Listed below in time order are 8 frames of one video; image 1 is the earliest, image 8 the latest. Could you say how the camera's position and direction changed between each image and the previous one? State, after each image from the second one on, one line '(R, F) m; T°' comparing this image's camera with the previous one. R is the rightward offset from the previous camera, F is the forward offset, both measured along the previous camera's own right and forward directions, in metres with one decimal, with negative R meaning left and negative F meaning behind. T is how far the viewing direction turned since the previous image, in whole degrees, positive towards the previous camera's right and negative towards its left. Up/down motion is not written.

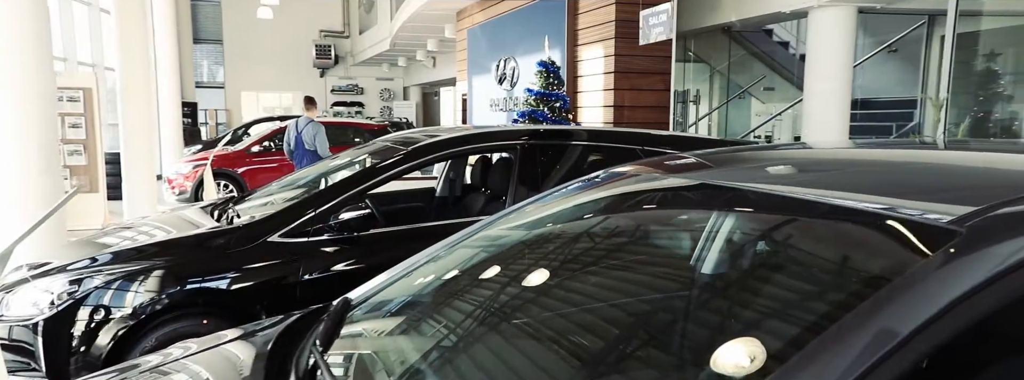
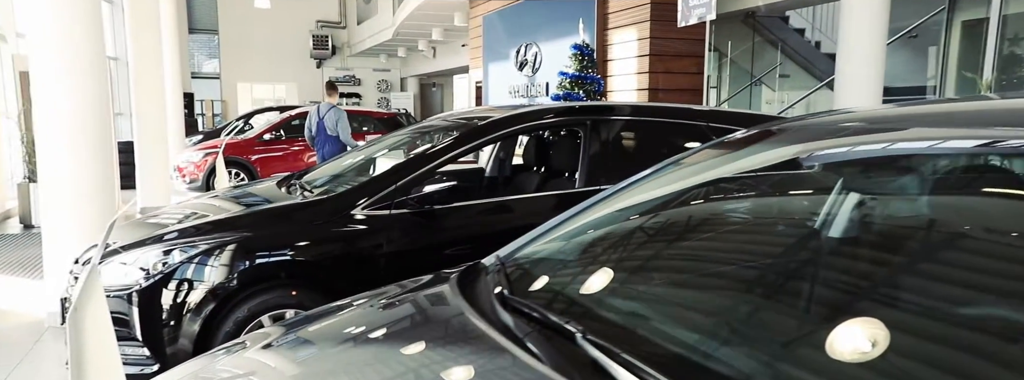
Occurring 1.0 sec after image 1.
(-0.4, 0.0) m; +1°
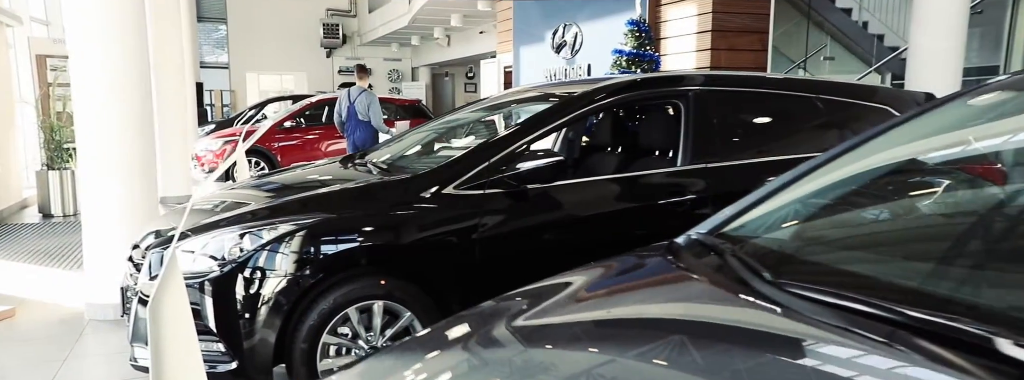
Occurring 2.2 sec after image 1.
(-0.4, +0.3) m; 0°
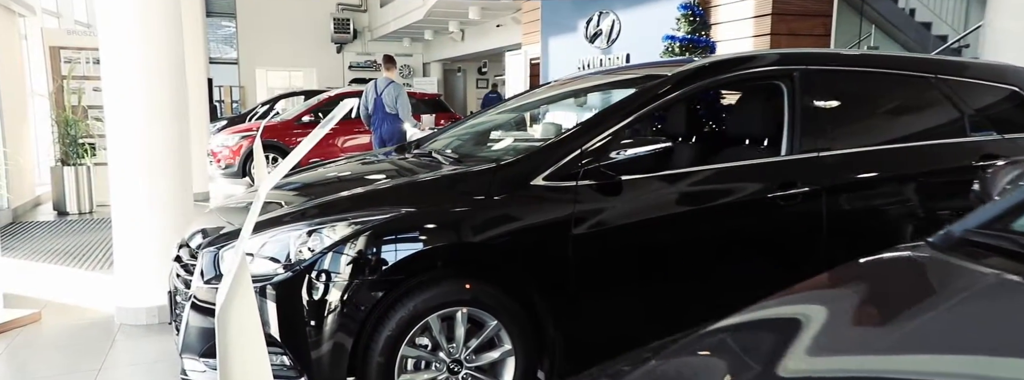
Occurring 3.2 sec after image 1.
(-0.3, +0.3) m; 0°
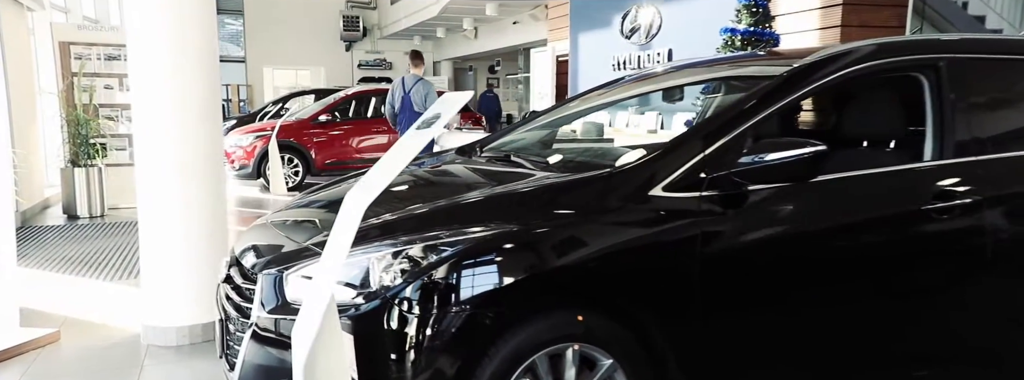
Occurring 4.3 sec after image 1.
(-0.3, +0.3) m; 0°
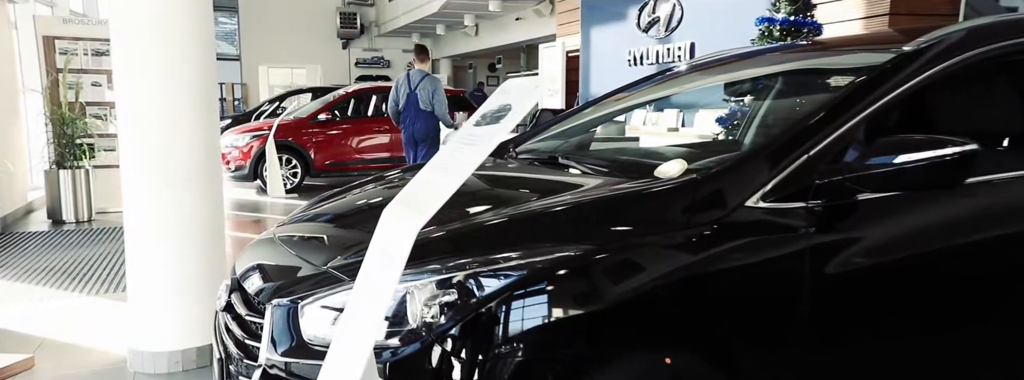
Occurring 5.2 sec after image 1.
(-0.2, +0.3) m; 0°
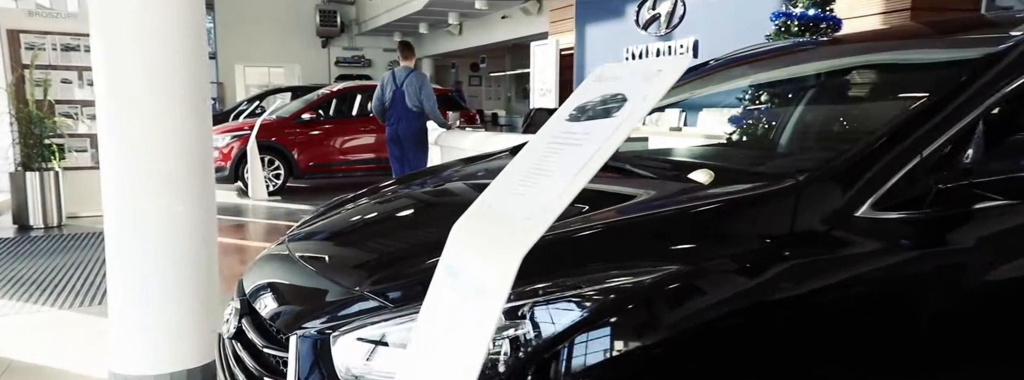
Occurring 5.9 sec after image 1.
(-0.2, +0.2) m; +2°
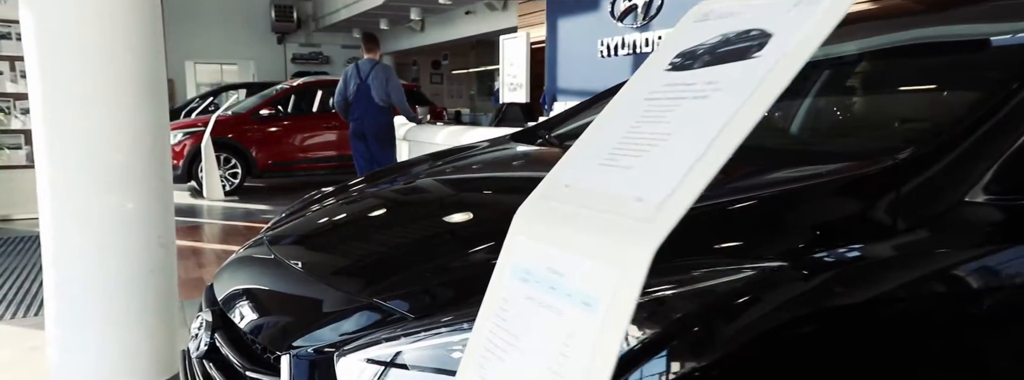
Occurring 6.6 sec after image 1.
(-0.1, +0.2) m; +4°
